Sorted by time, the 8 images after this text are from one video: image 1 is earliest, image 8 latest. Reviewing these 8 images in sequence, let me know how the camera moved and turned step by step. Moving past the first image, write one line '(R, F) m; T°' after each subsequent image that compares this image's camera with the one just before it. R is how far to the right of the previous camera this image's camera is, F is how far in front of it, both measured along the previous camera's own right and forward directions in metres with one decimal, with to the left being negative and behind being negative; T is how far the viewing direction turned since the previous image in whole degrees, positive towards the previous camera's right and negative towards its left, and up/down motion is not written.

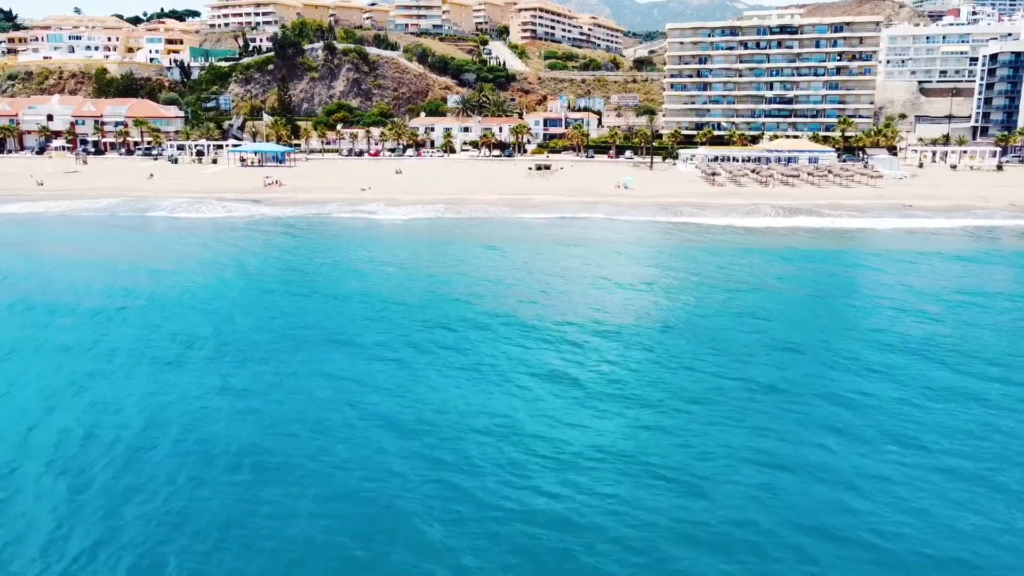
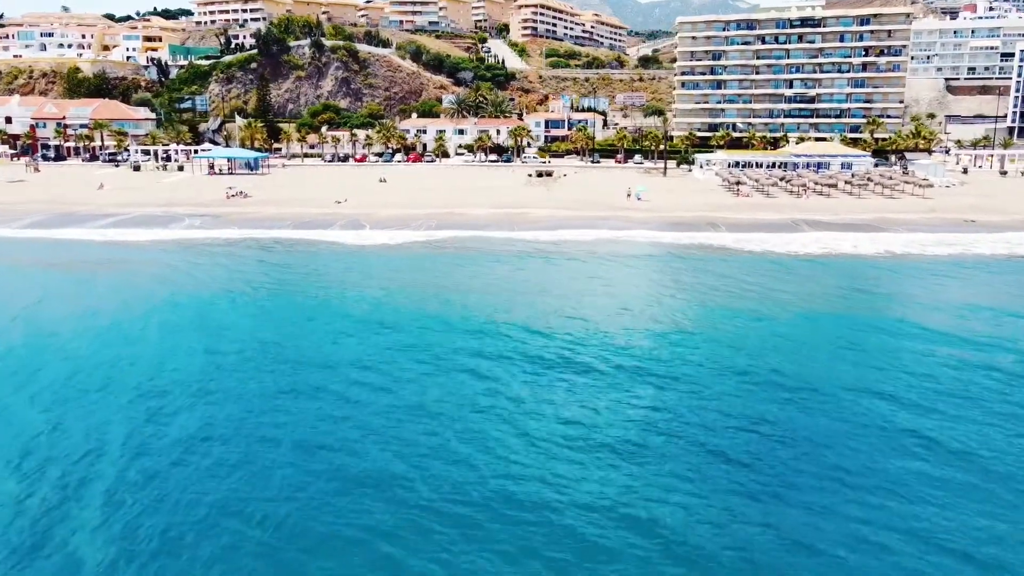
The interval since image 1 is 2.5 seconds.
(+0.3, +7.6) m; 0°
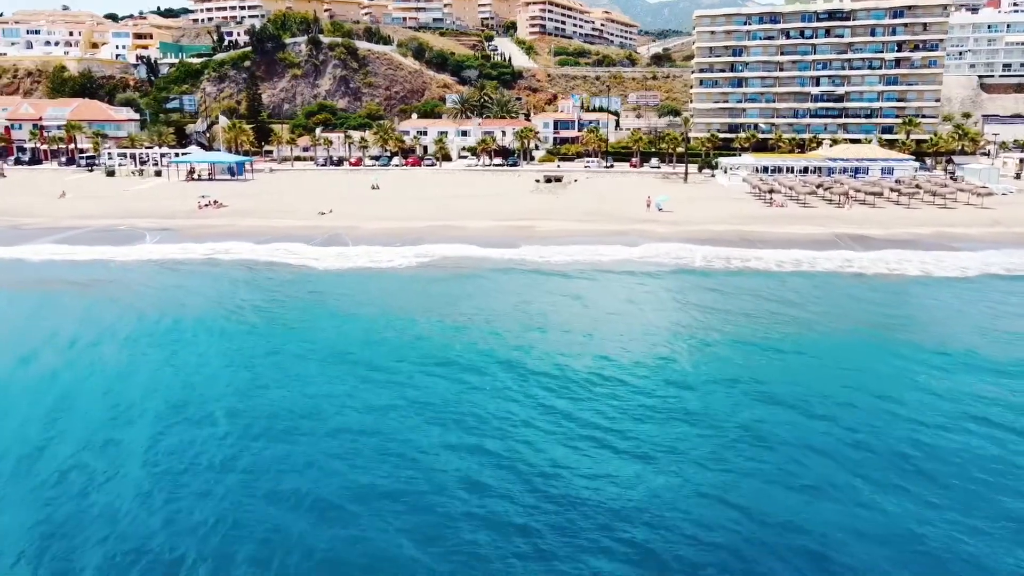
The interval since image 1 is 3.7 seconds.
(+0.1, +5.9) m; -1°
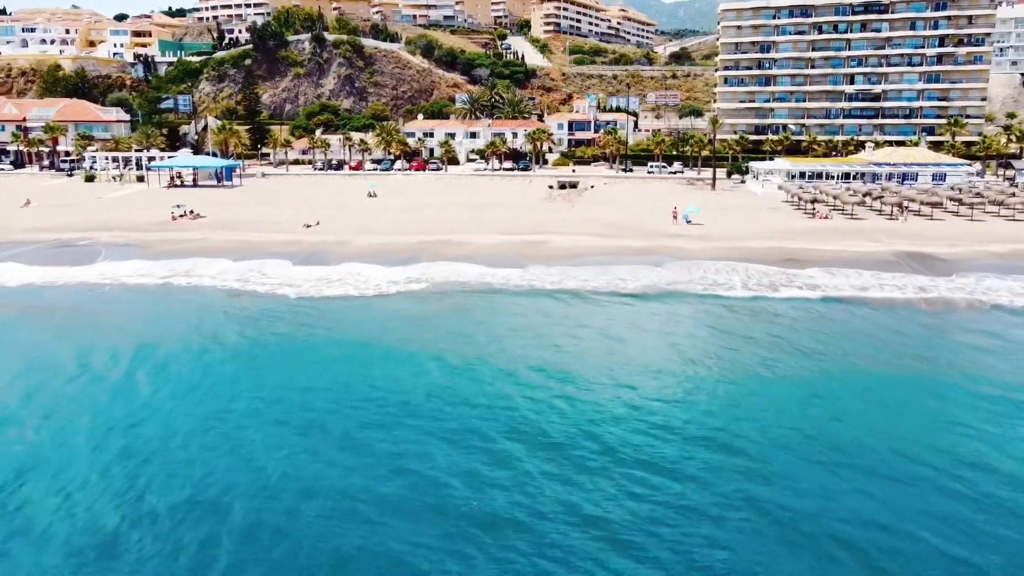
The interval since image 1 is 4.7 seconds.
(+0.2, +5.4) m; -1°
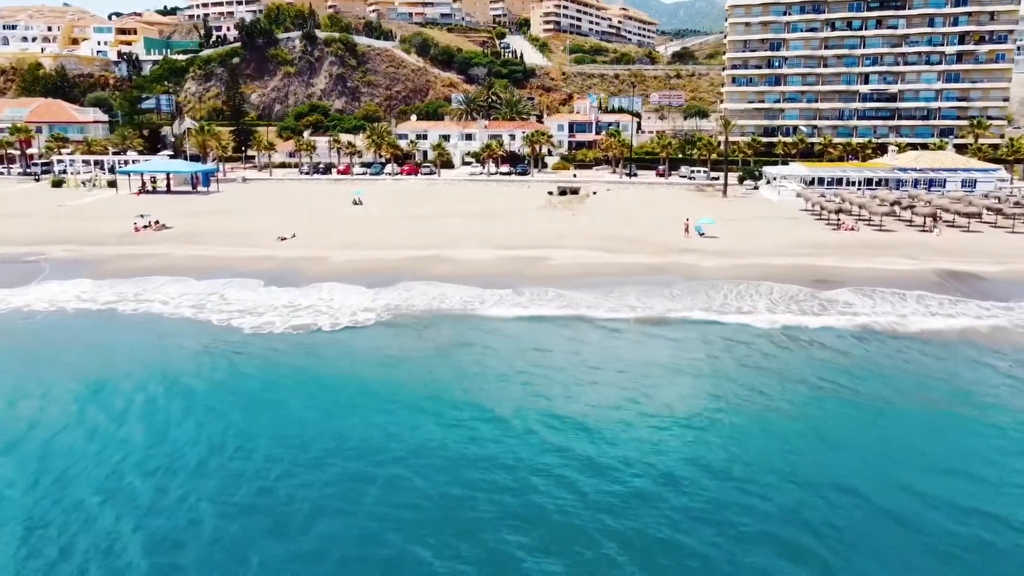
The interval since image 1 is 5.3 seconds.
(+0.2, +3.9) m; 0°
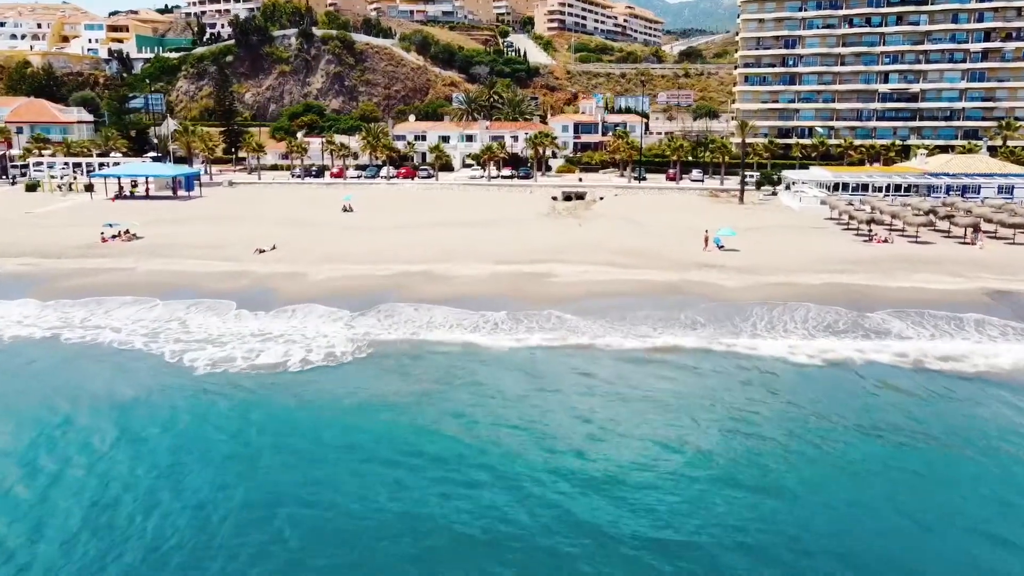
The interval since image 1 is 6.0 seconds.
(+0.1, +3.4) m; 0°
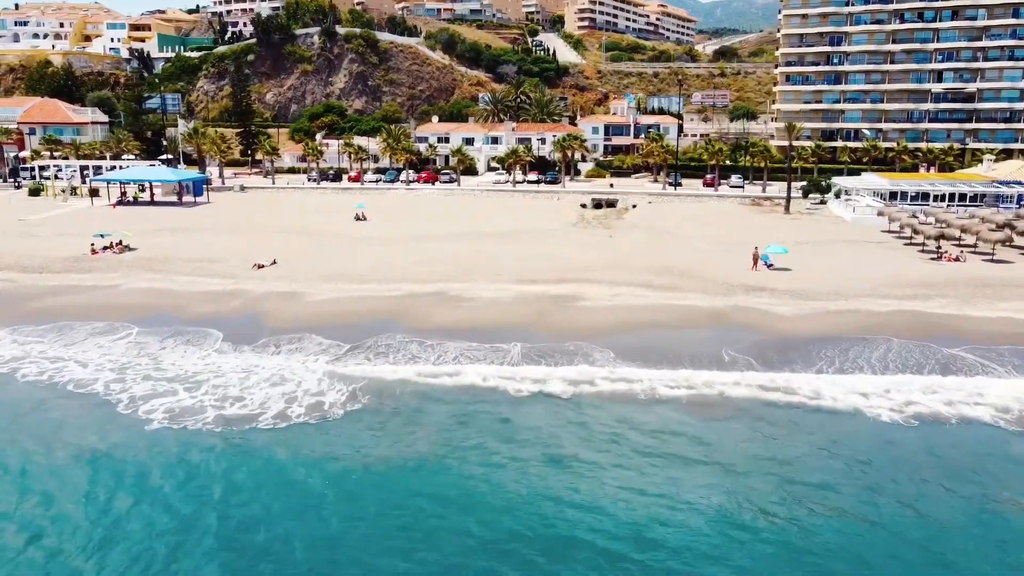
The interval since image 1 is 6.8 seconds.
(+0.2, +3.5) m; -2°
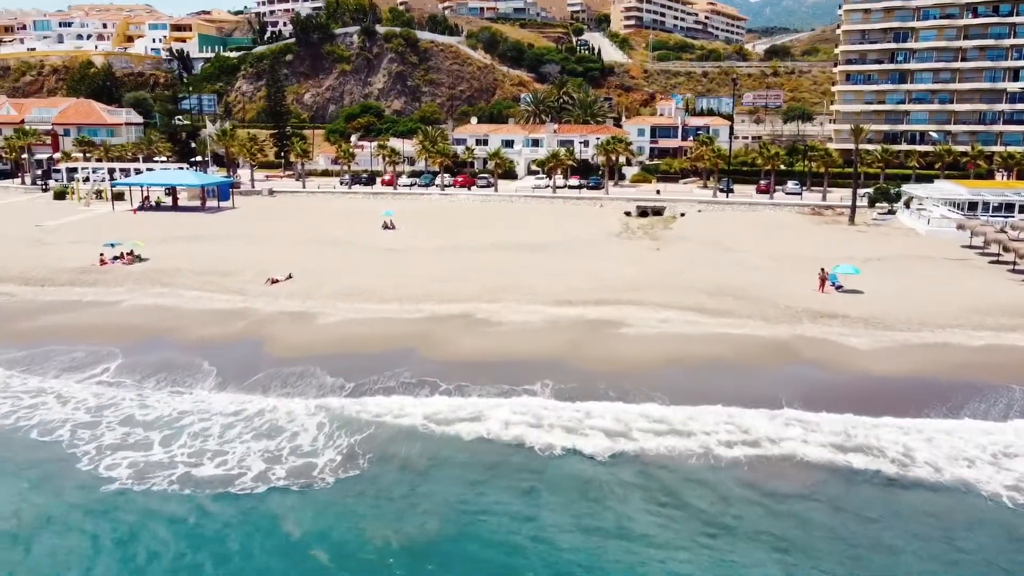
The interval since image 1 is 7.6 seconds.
(+0.2, +3.0) m; -3°
